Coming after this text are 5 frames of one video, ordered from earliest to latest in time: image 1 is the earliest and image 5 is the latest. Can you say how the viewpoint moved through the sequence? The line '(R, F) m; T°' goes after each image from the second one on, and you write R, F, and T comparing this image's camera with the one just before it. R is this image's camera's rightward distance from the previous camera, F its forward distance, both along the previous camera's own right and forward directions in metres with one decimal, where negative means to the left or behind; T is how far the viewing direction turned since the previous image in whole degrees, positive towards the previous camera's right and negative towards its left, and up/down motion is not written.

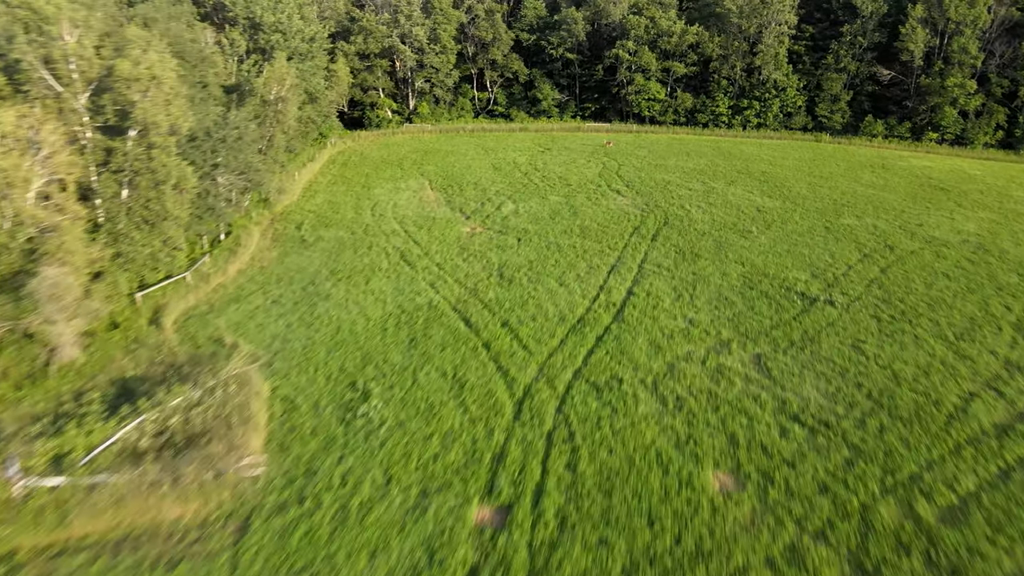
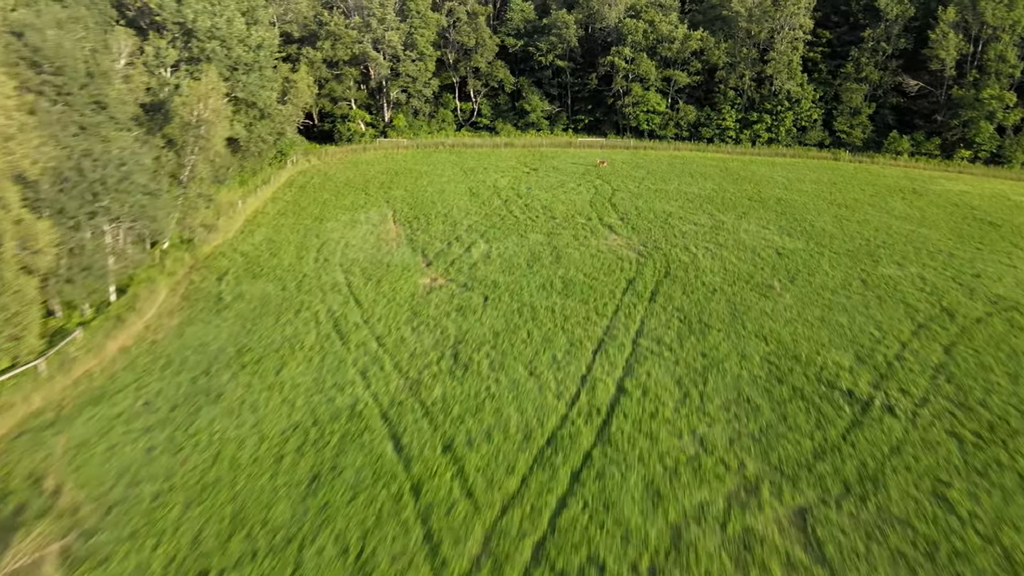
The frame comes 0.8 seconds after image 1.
(+1.4, +5.2) m; 0°
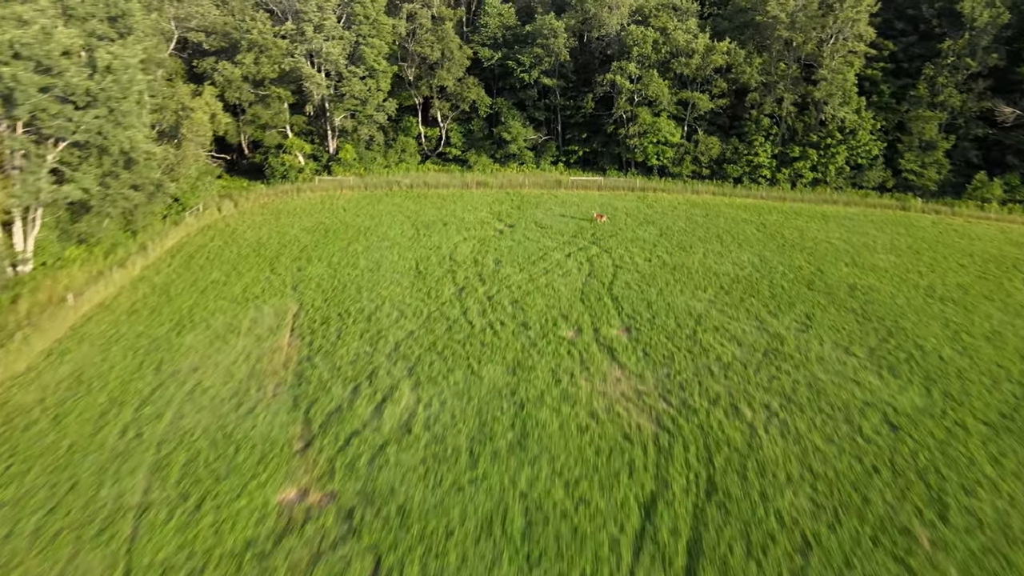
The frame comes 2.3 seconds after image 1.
(+1.8, +10.5) m; 0°
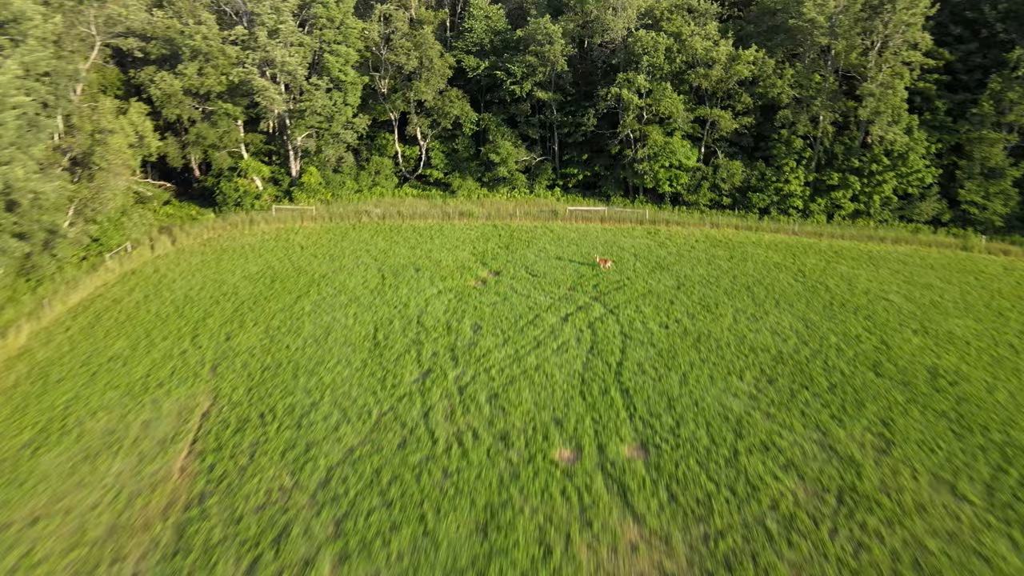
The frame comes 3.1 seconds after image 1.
(+0.7, +5.6) m; 0°
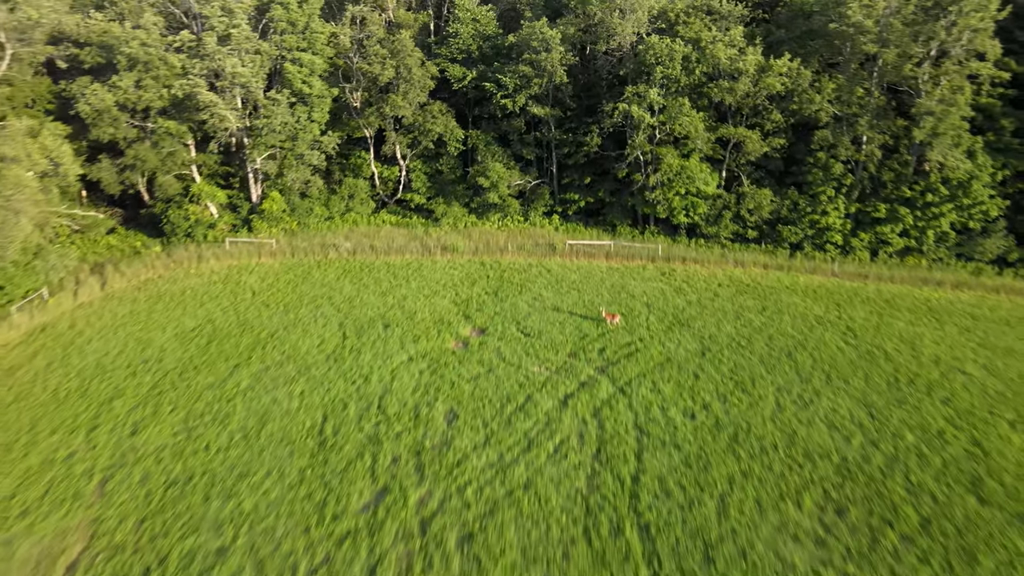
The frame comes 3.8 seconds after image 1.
(+0.5, +4.7) m; 0°
